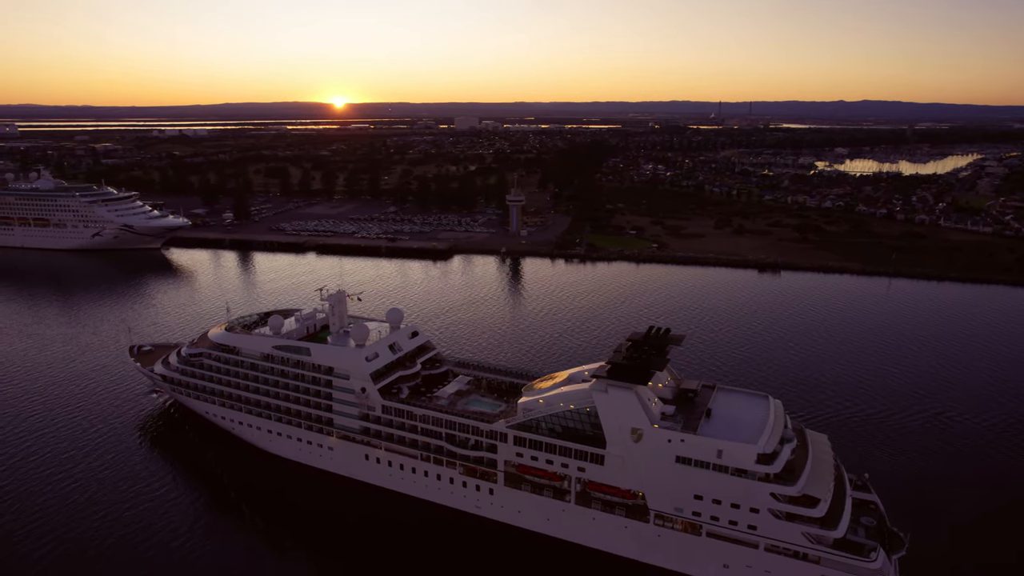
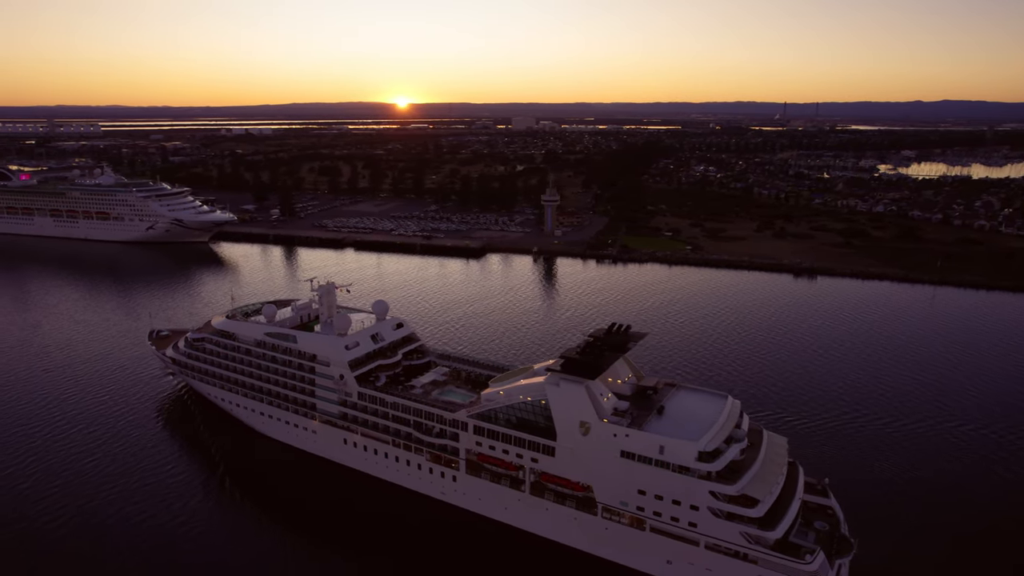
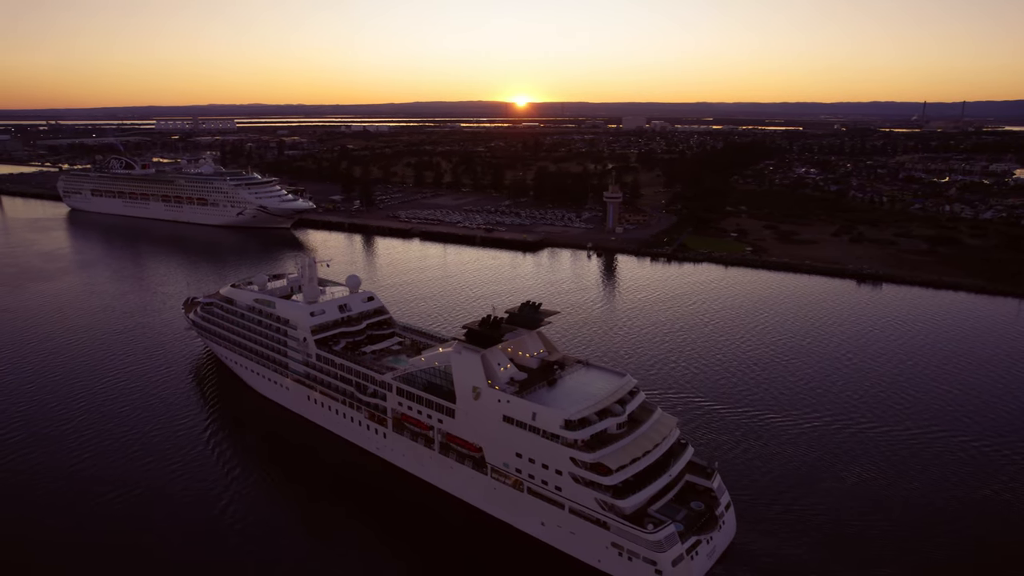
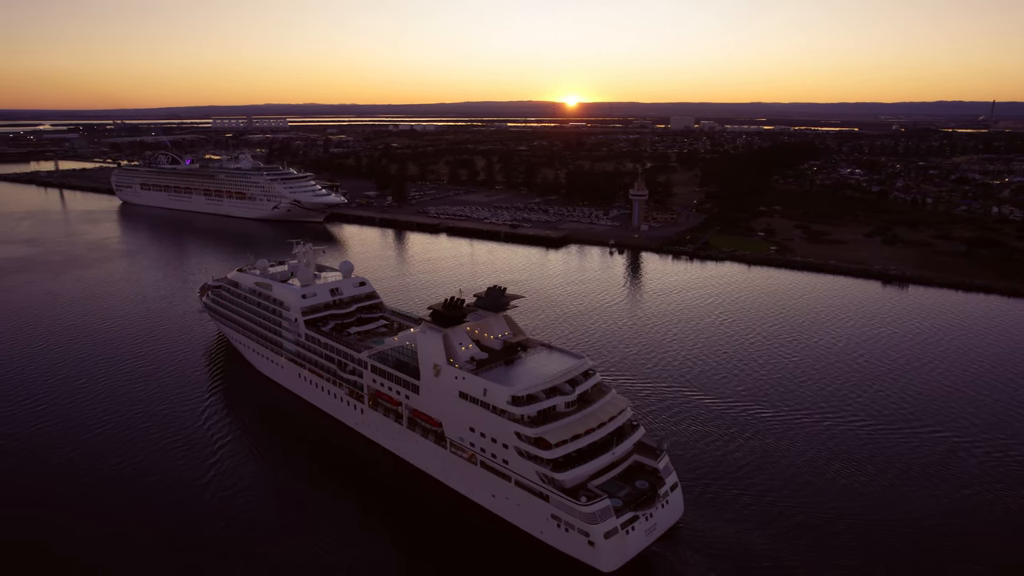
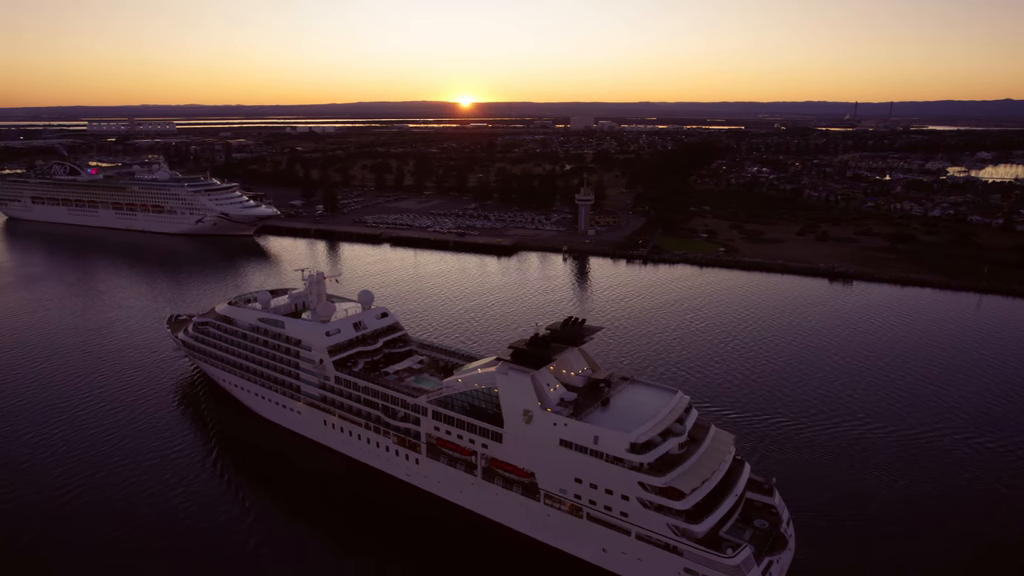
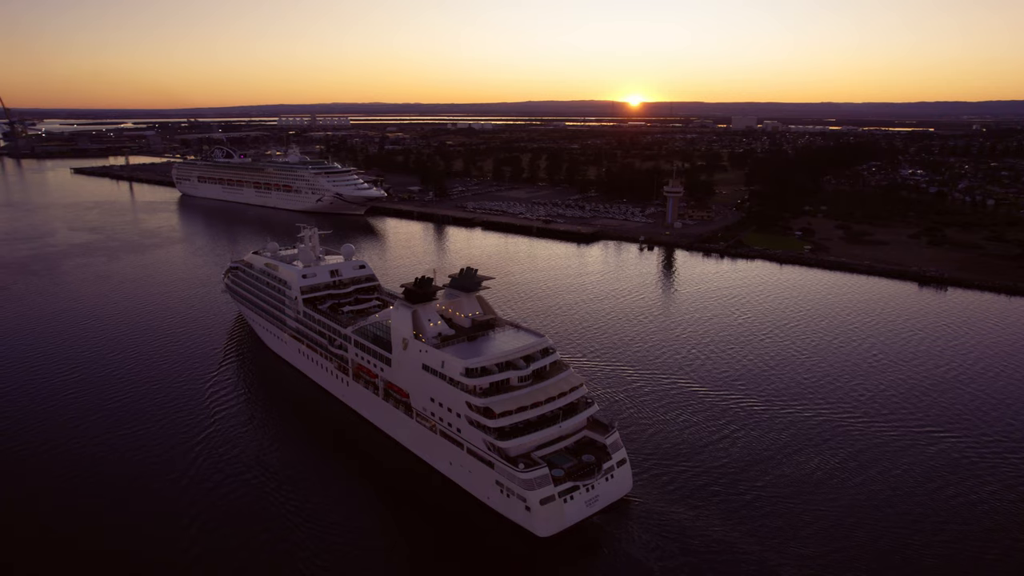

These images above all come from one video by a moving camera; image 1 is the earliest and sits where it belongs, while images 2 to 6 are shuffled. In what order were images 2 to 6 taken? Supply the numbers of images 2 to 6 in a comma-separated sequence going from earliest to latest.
2, 5, 3, 4, 6
